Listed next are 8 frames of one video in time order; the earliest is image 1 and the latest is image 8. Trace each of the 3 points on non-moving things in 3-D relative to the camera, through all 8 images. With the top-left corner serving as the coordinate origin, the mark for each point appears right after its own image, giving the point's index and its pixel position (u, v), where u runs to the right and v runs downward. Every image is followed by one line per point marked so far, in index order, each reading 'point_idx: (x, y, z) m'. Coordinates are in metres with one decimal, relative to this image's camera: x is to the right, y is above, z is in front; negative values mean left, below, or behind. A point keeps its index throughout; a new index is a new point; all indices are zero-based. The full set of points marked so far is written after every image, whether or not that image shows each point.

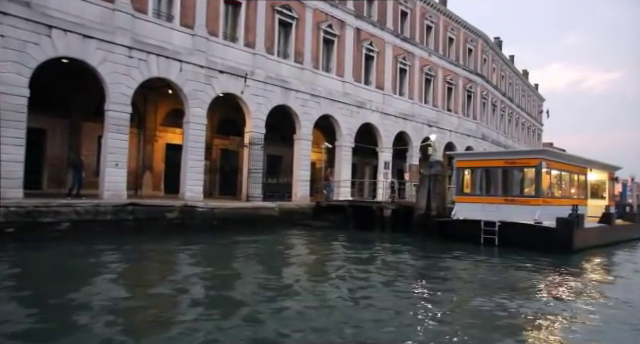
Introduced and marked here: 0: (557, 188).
0: (+8.0, -0.5, +15.9) m
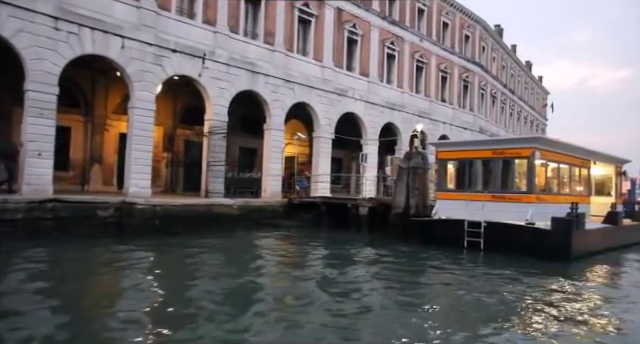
0: (+6.8, -0.3, +13.7) m
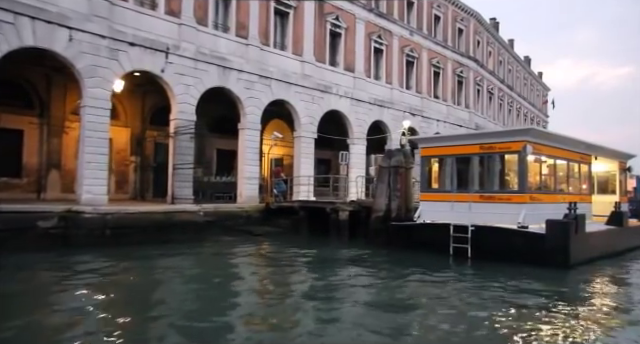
0: (+6.0, -0.2, +12.2) m
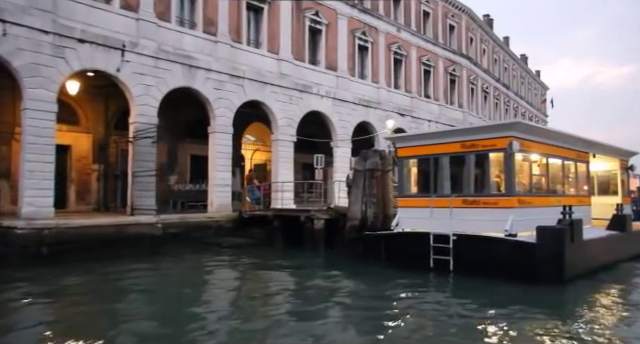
0: (+5.1, -0.2, +10.8) m
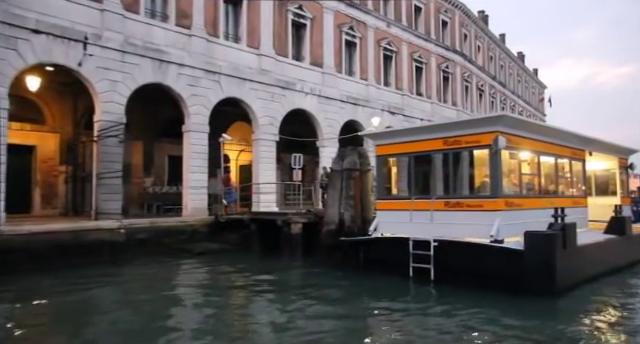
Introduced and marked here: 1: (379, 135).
0: (+4.5, -0.2, +9.9) m
1: (+1.4, +0.8, +10.6) m
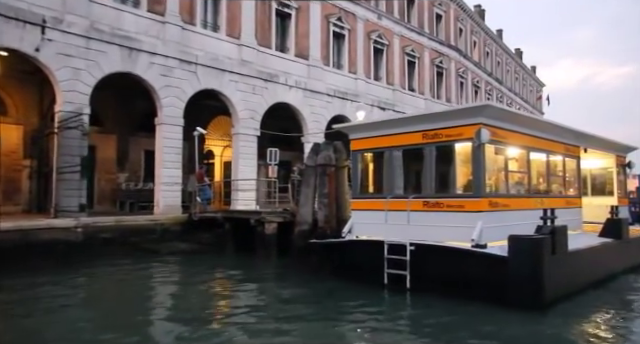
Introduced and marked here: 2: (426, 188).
0: (+3.9, -0.1, +9.0) m
1: (+0.7, +0.9, +9.7) m
2: (+2.0, -0.3, +8.6) m
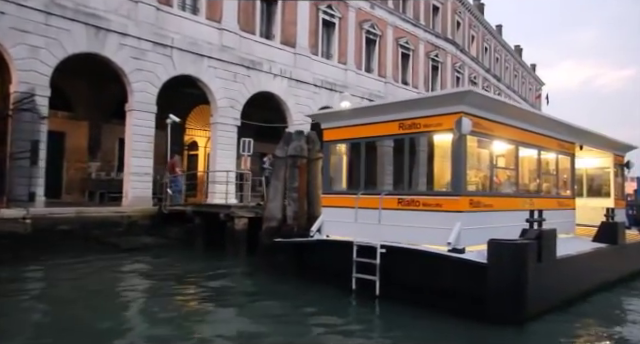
0: (+3.3, -0.1, +8.1) m
1: (+0.2, +1.0, +8.8) m
2: (+1.3, -0.2, +7.7) m
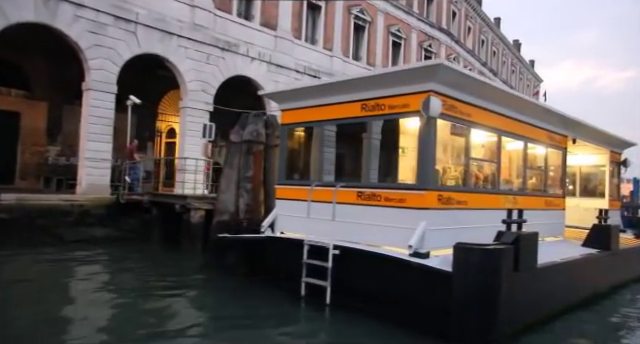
0: (+2.5, 0.0, +7.0) m
1: (-0.6, +1.2, +7.7) m
2: (+0.6, 0.0, +6.6) m
